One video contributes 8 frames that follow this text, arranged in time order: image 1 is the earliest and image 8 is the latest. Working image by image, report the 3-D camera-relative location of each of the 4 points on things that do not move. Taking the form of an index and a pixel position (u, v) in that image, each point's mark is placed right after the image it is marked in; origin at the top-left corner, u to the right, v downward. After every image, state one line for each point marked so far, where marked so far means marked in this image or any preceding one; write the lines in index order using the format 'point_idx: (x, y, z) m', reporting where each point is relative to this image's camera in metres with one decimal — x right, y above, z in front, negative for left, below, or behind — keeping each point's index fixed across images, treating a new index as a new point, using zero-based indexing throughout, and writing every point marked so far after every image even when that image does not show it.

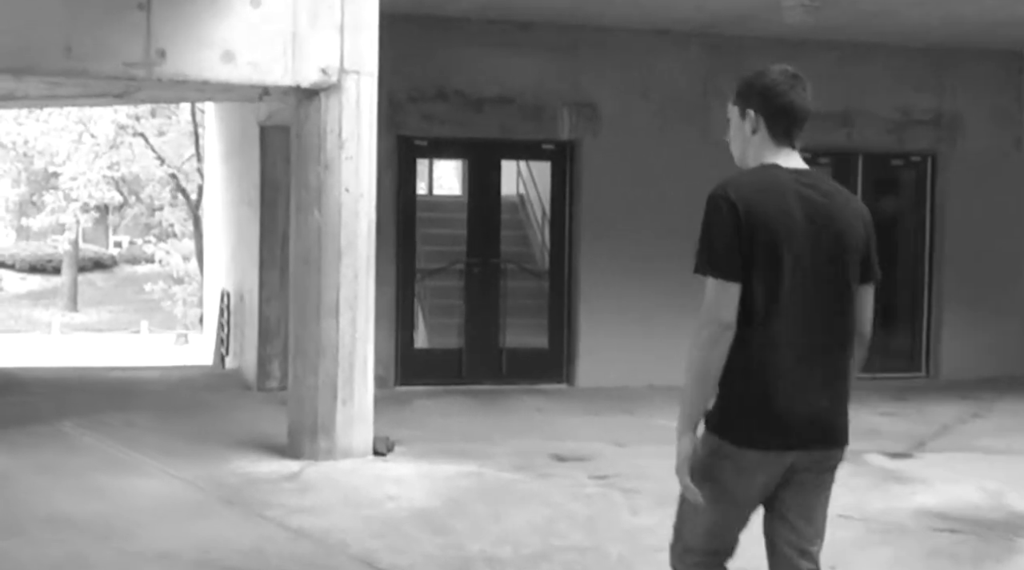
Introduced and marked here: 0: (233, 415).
0: (-2.1, -1.0, +10.0) m
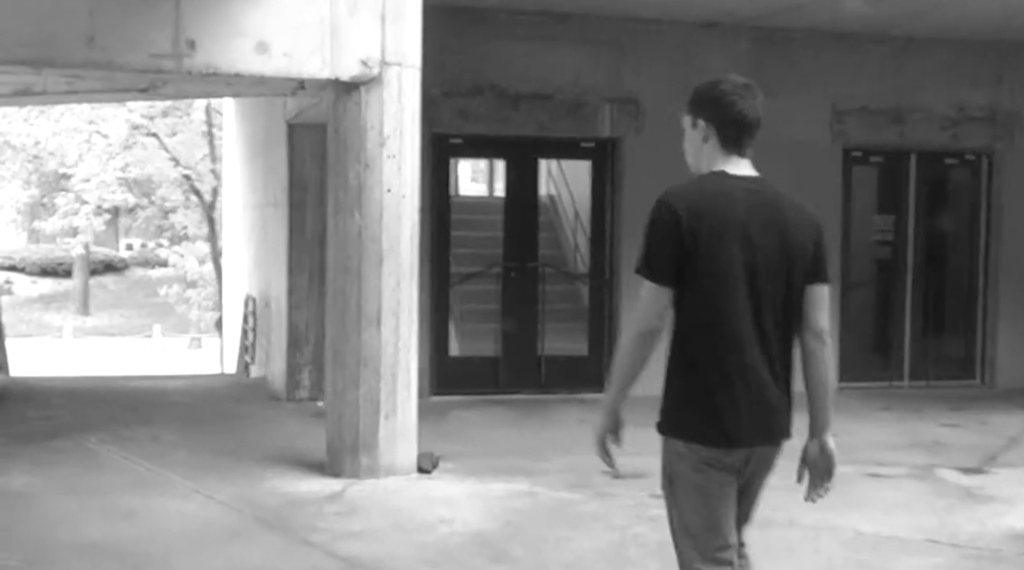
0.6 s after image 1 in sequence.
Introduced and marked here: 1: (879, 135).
0: (-1.7, -1.0, +9.5) m
1: (+3.3, +1.3, +12.0) m
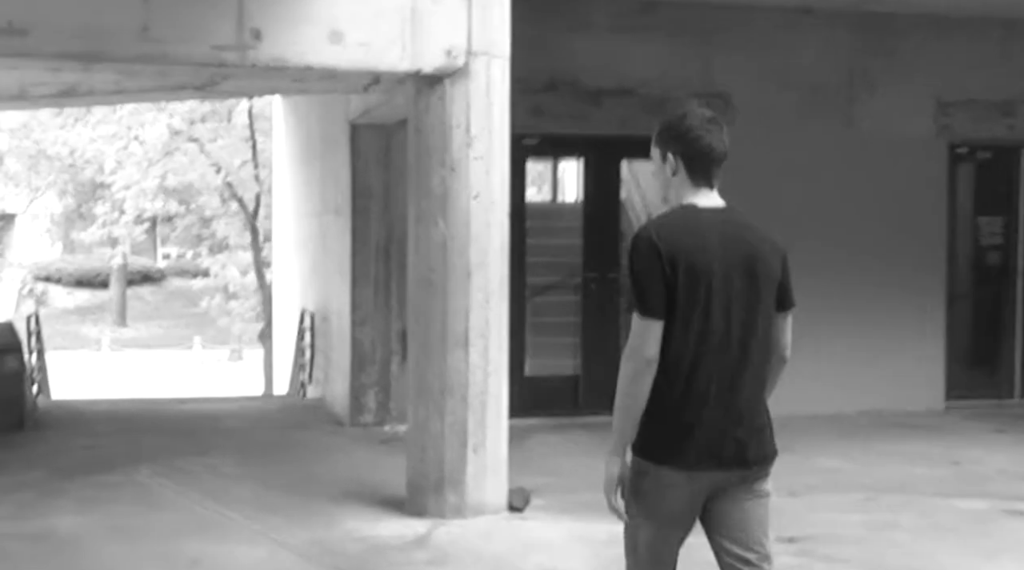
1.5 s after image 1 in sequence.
0: (-1.2, -1.1, +8.7) m
1: (+3.9, +1.3, +11.0) m
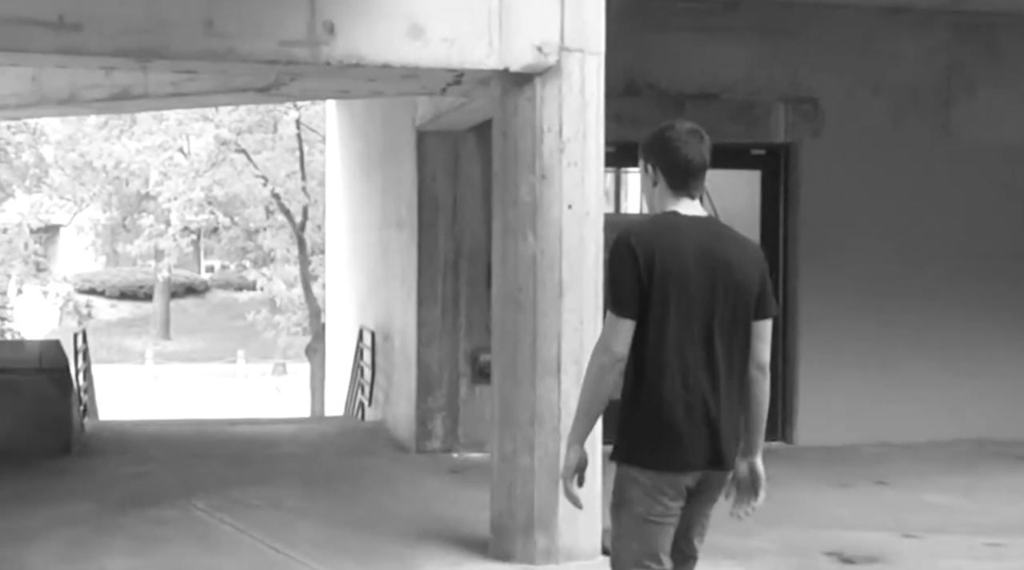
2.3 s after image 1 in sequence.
0: (-0.7, -1.2, +8.1) m
1: (+4.5, +1.1, +10.3) m
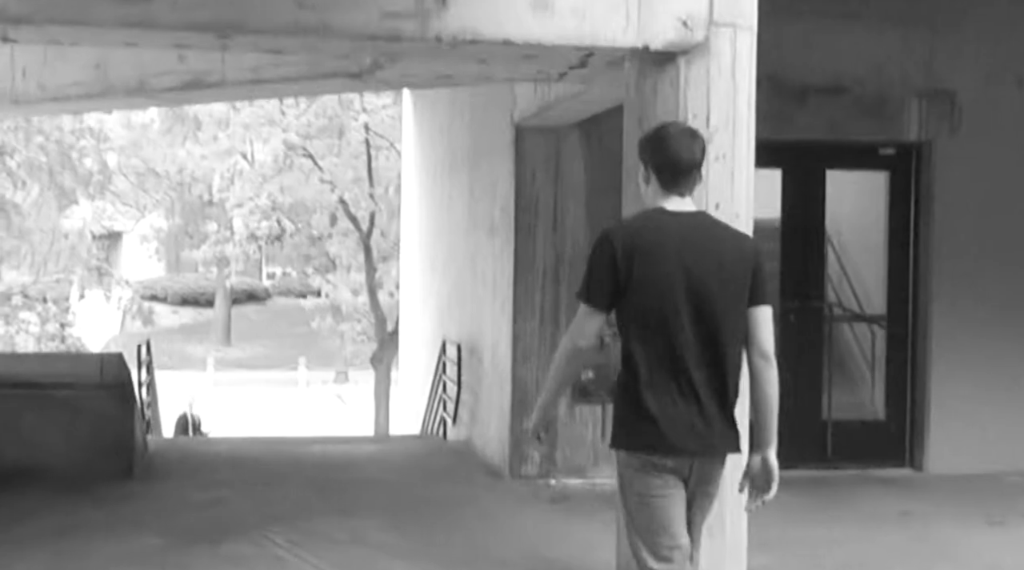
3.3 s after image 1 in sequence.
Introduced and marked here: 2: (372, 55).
0: (-0.1, -1.3, +7.2) m
1: (+5.2, +1.0, +9.2) m
2: (-0.6, +1.0, +5.6) m
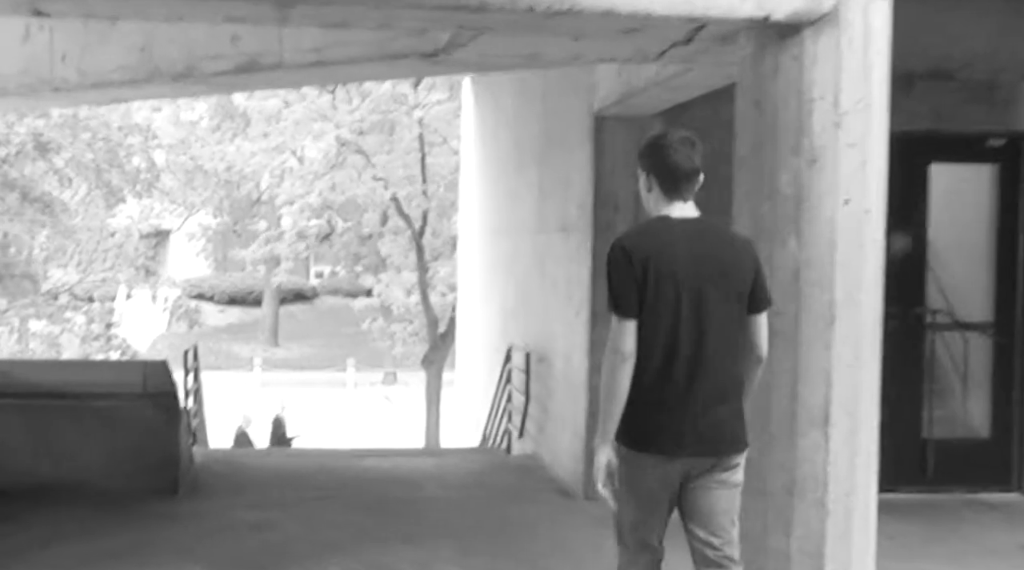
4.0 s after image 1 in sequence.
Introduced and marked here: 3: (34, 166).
0: (+0.3, -1.3, +6.5) m
1: (+5.6, +1.0, +8.4) m
2: (-0.2, +0.9, +4.9) m
3: (-4.8, +1.2, +13.7) m
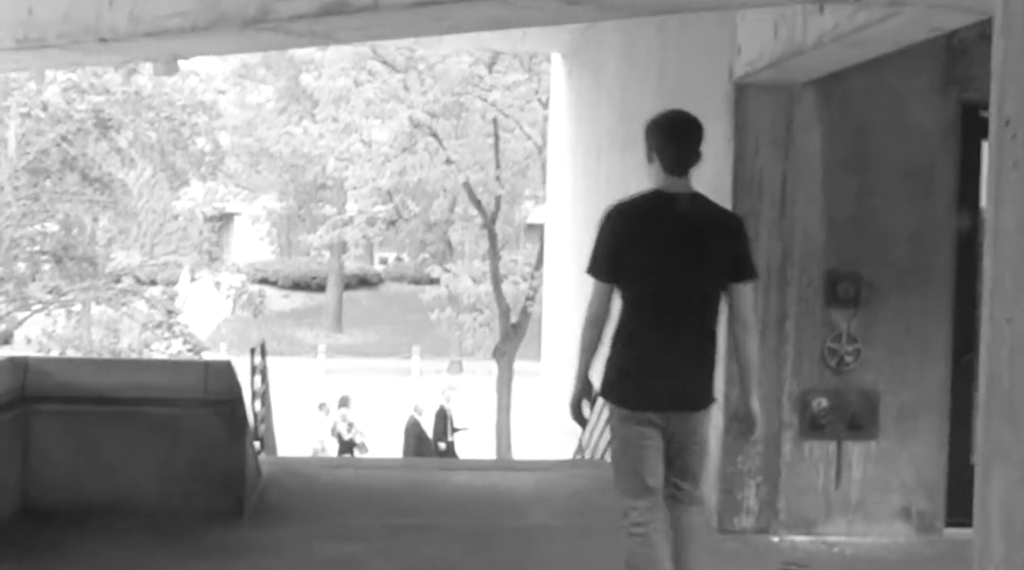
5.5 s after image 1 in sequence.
0: (+0.9, -1.3, +5.3) m
1: (+6.3, +1.0, +6.9) m
2: (+0.3, +0.9, +3.7) m
3: (-3.9, +1.3, +12.7) m
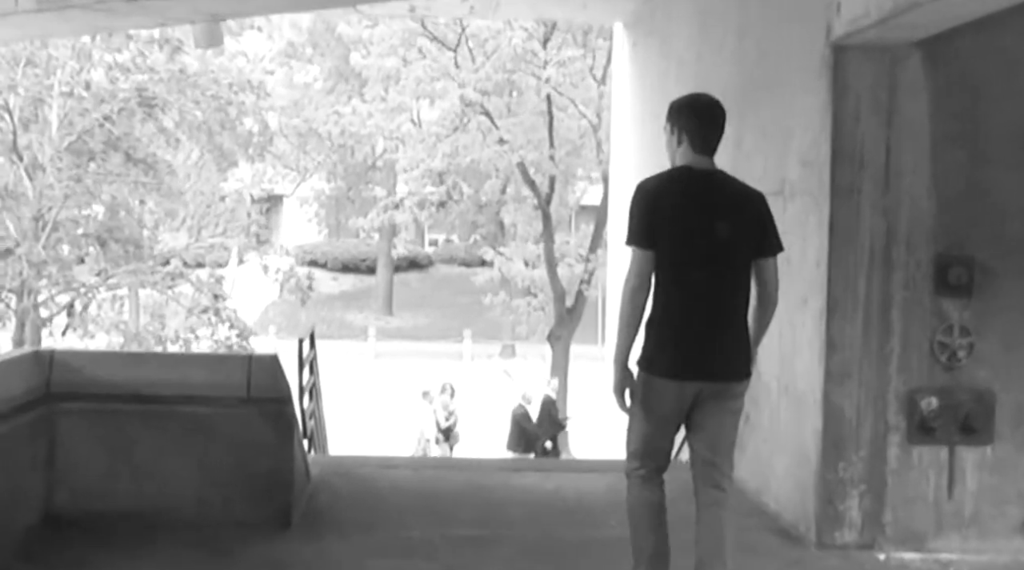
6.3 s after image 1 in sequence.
0: (+1.2, -1.3, +4.6) m
1: (+6.6, +1.0, +6.0) m
2: (+0.5, +1.0, +3.0) m
3: (-3.4, +1.5, +12.1) m
